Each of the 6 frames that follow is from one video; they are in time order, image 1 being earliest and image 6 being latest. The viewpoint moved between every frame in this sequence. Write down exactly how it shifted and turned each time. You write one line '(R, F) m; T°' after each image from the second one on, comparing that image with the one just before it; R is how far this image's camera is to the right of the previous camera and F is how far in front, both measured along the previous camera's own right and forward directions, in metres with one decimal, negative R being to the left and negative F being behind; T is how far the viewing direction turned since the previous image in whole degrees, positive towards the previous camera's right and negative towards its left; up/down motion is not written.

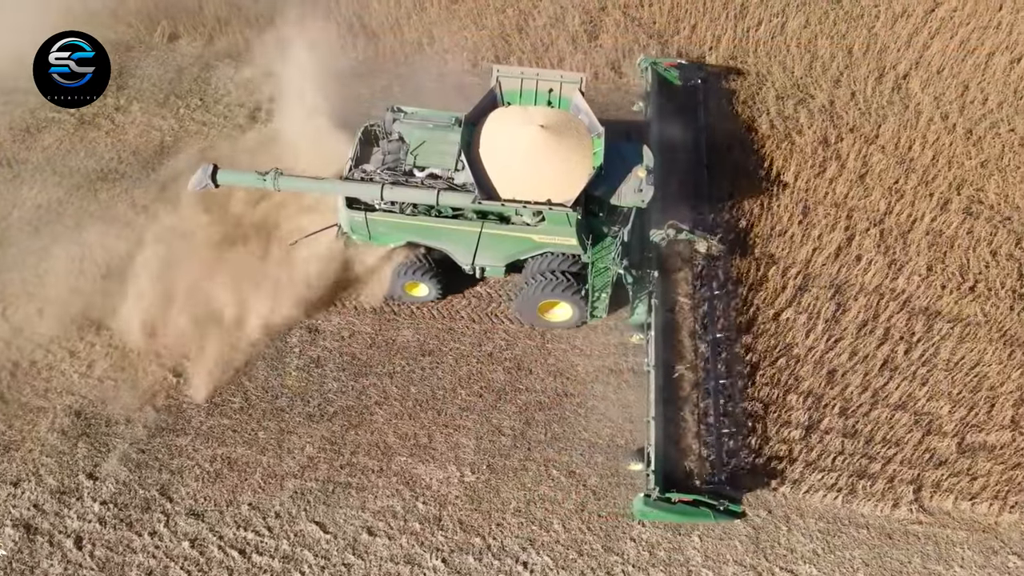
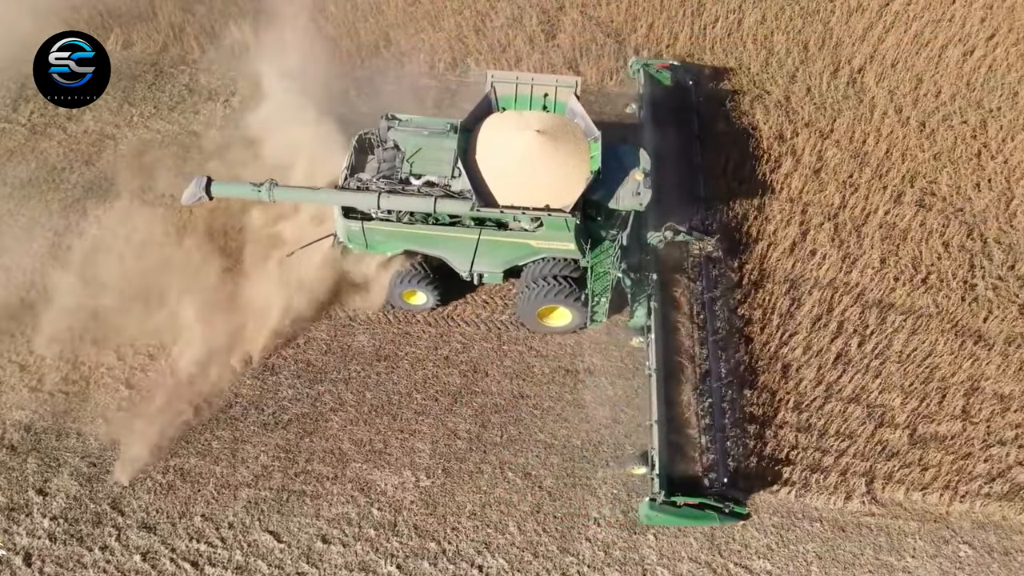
(+0.4, 0.0) m; +1°
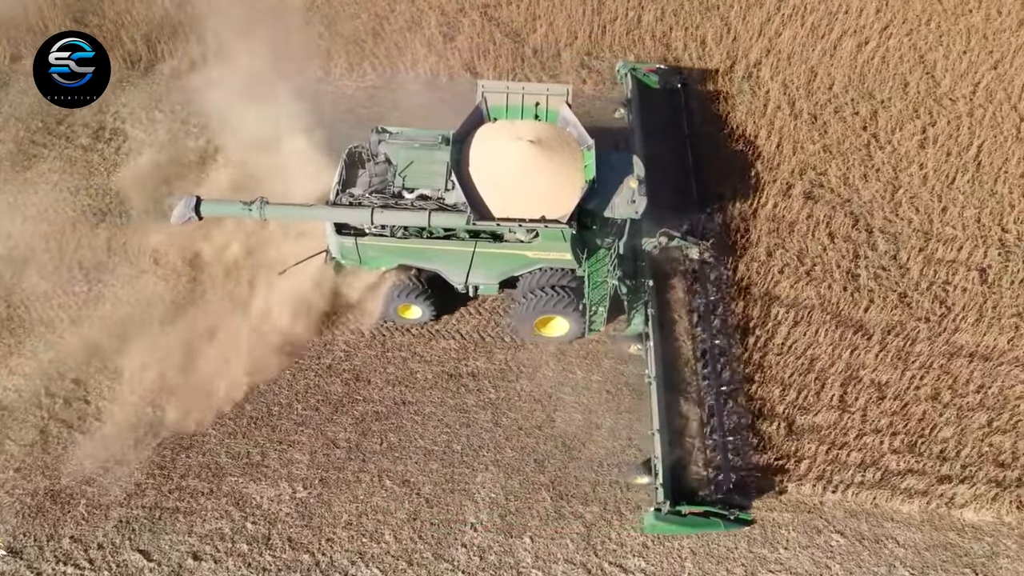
(+1.1, 0.0) m; +1°
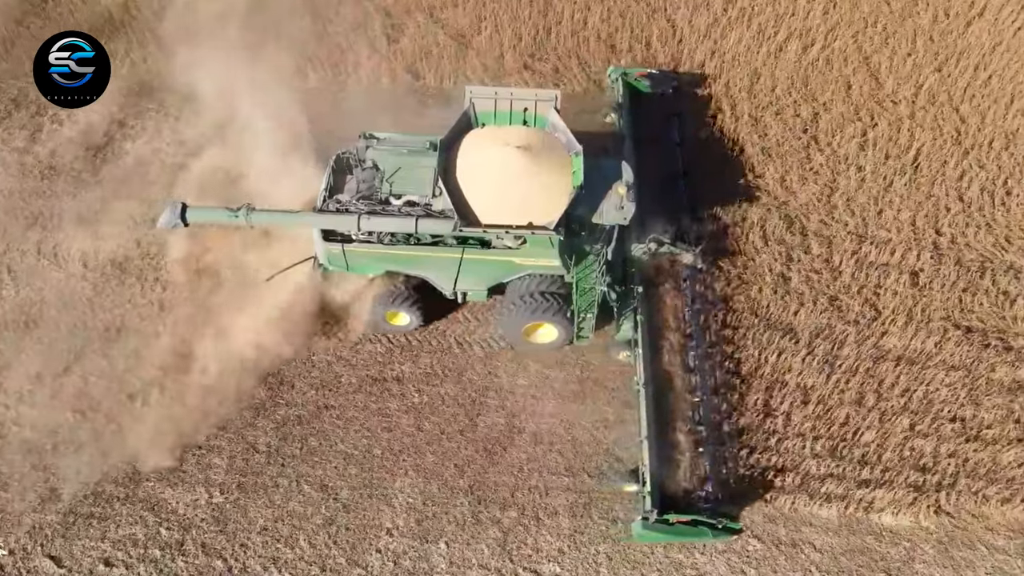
(+0.9, 0.0) m; 0°
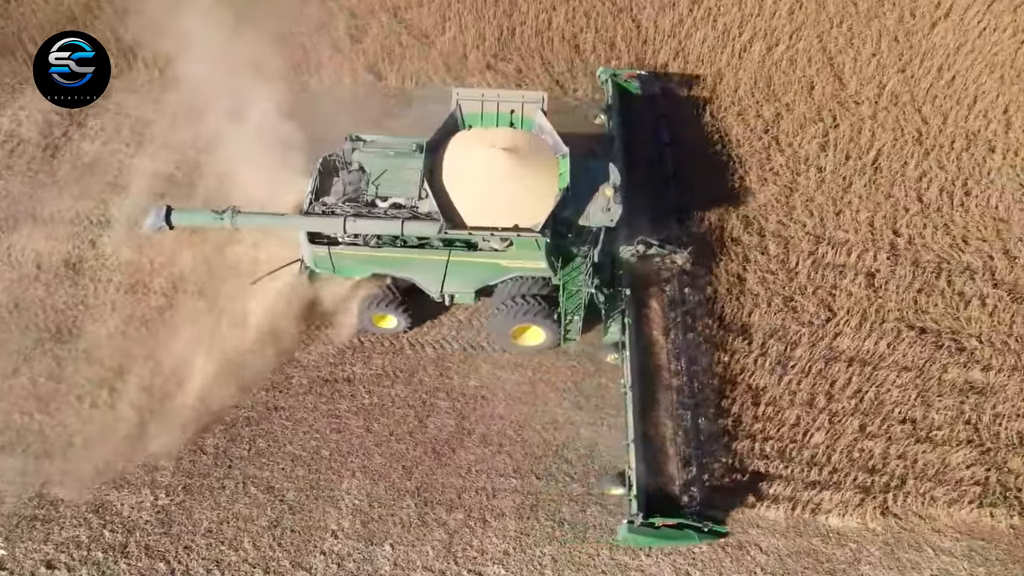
(+0.5, 0.0) m; 0°
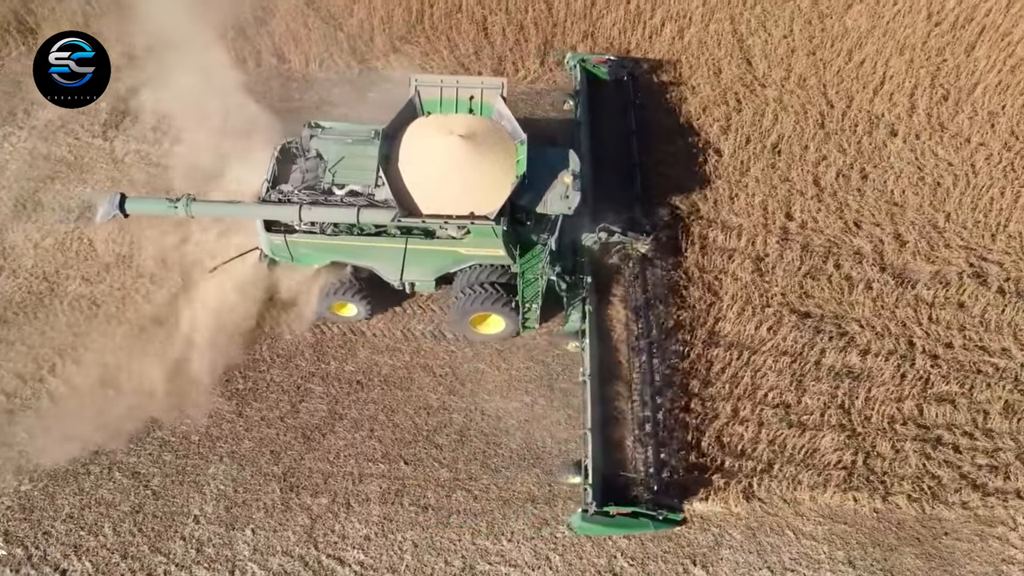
(+1.2, +0.1) m; +1°
